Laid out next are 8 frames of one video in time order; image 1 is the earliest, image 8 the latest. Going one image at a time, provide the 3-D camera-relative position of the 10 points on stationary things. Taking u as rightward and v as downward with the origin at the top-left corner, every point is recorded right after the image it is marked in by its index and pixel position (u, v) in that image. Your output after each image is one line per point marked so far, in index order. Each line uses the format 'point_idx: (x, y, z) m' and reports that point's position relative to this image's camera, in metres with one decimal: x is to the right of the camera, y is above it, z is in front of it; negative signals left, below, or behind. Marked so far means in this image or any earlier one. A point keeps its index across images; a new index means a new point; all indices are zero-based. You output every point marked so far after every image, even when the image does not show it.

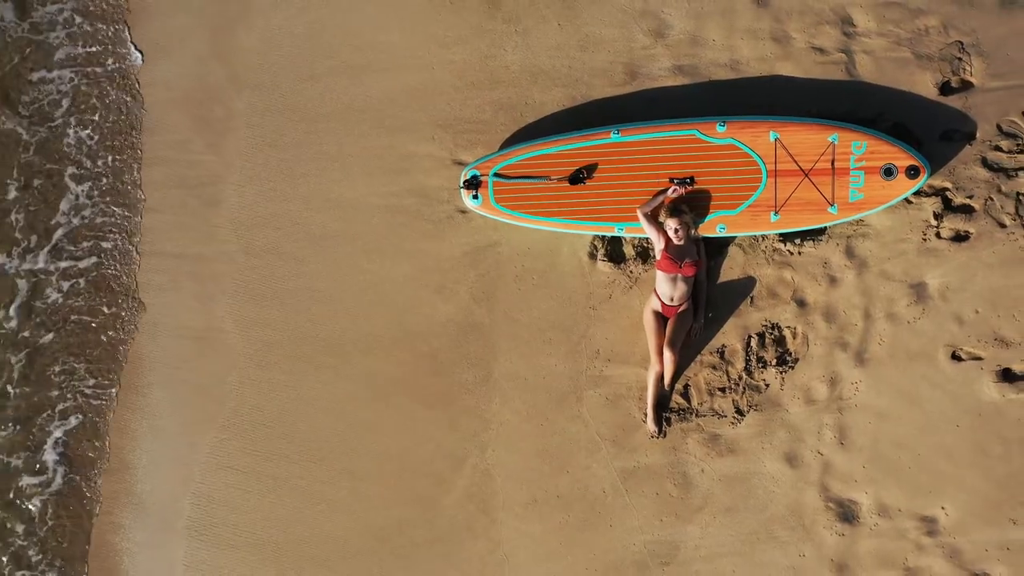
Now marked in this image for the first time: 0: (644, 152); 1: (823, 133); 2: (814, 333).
0: (+0.9, +0.9, +3.7) m
1: (+2.0, +1.0, +3.6) m
2: (+2.0, -0.3, +3.8) m
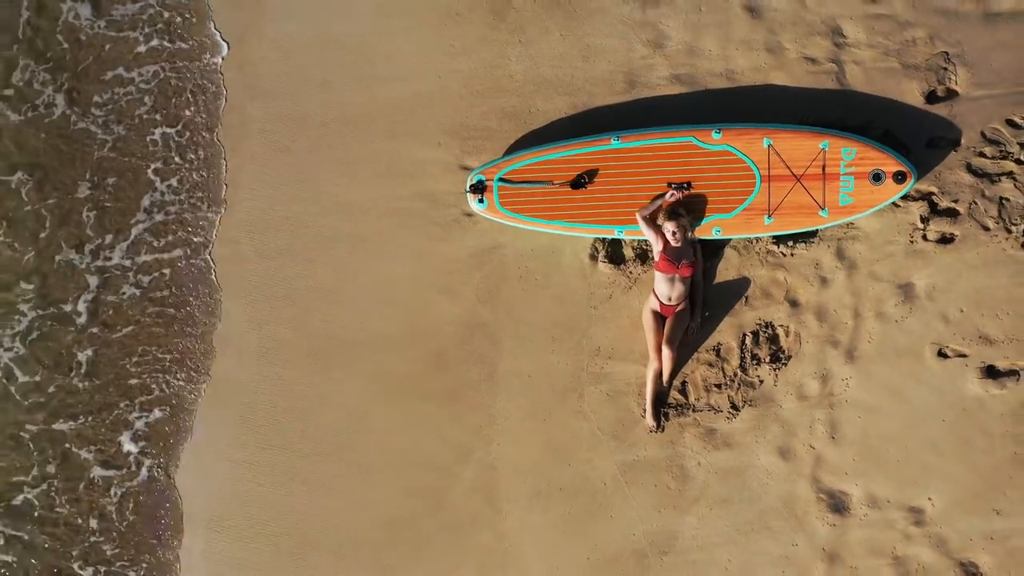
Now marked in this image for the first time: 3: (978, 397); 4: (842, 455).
0: (+0.9, +0.9, +3.9) m
1: (+2.0, +1.0, +3.8) m
2: (+2.0, -0.3, +4.0) m
3: (+3.1, -0.7, +3.9) m
4: (+2.3, -1.2, +4.0) m
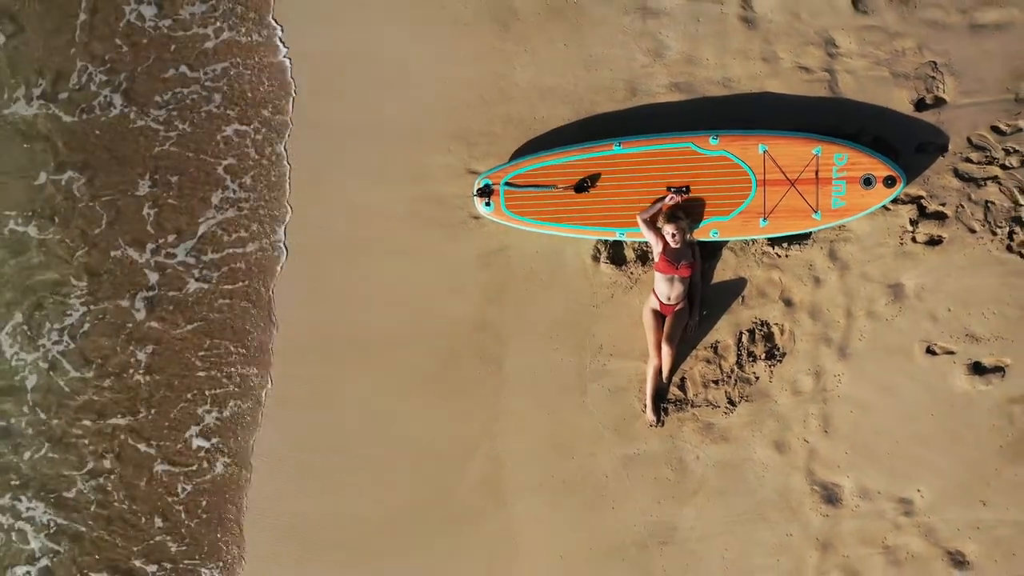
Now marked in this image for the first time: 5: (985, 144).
0: (+0.9, +0.9, +4.1) m
1: (+2.0, +1.0, +4.0) m
2: (+2.1, -0.3, +4.2) m
3: (+3.2, -0.7, +4.1) m
4: (+2.3, -1.2, +4.2) m
5: (+3.3, +1.0, +4.0) m
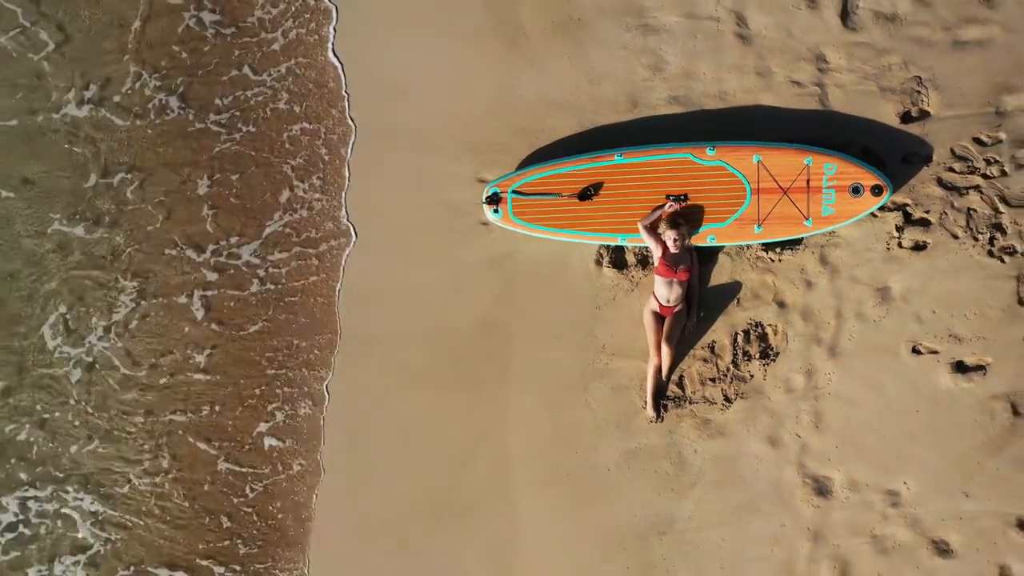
0: (+1.0, +0.9, +4.3) m
1: (+2.1, +1.0, +4.2) m
2: (+2.1, -0.3, +4.4) m
3: (+3.2, -0.8, +4.3) m
4: (+2.4, -1.2, +4.4) m
5: (+3.3, +1.0, +4.2) m
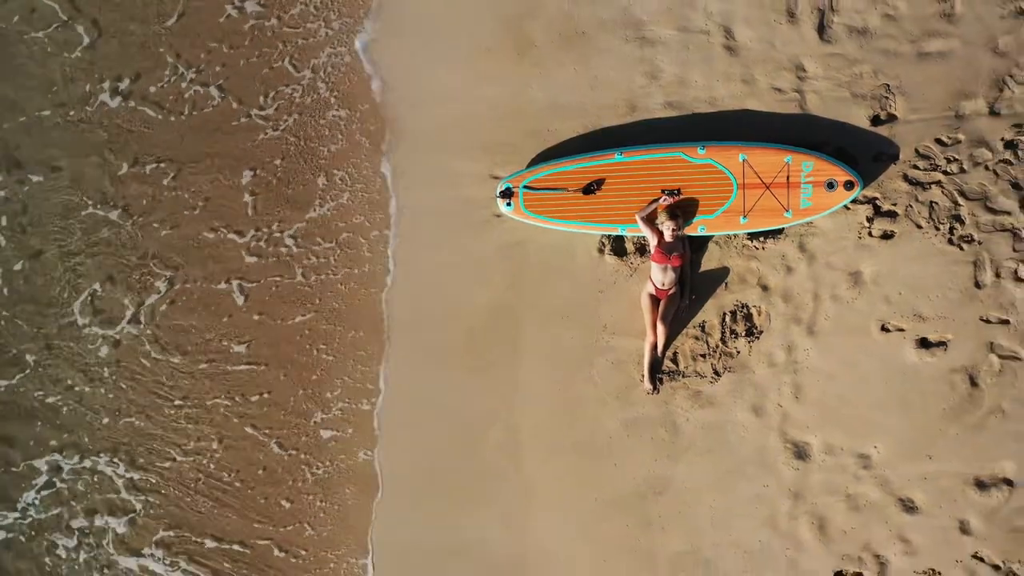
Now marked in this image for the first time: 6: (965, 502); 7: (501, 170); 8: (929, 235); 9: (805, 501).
0: (+1.1, +1.0, +4.8) m
1: (+2.2, +1.1, +4.7) m
2: (+2.2, -0.2, +4.9) m
3: (+3.3, -0.6, +4.8) m
4: (+2.5, -1.0, +4.9) m
5: (+3.4, +1.1, +4.7) m
6: (+3.7, -1.8, +4.8) m
7: (-0.1, +1.1, +5.2) m
8: (+3.4, +0.4, +4.7) m
9: (+2.5, -1.8, +4.9) m
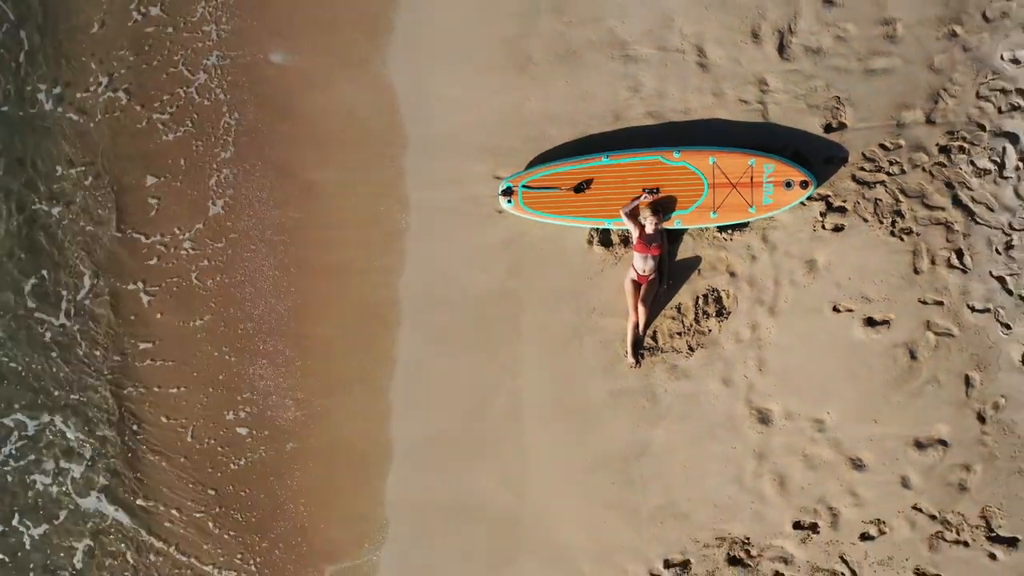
0: (+1.1, +1.1, +5.5) m
1: (+2.2, +1.2, +5.4) m
2: (+2.2, -0.1, +5.6) m
3: (+3.3, -0.5, +5.5) m
4: (+2.5, -0.9, +5.6) m
5: (+3.4, +1.2, +5.4) m
6: (+3.7, -1.6, +5.5) m
7: (-0.1, +1.2, +5.9) m
8: (+3.4, +0.6, +5.4) m
9: (+2.5, -1.7, +5.6) m
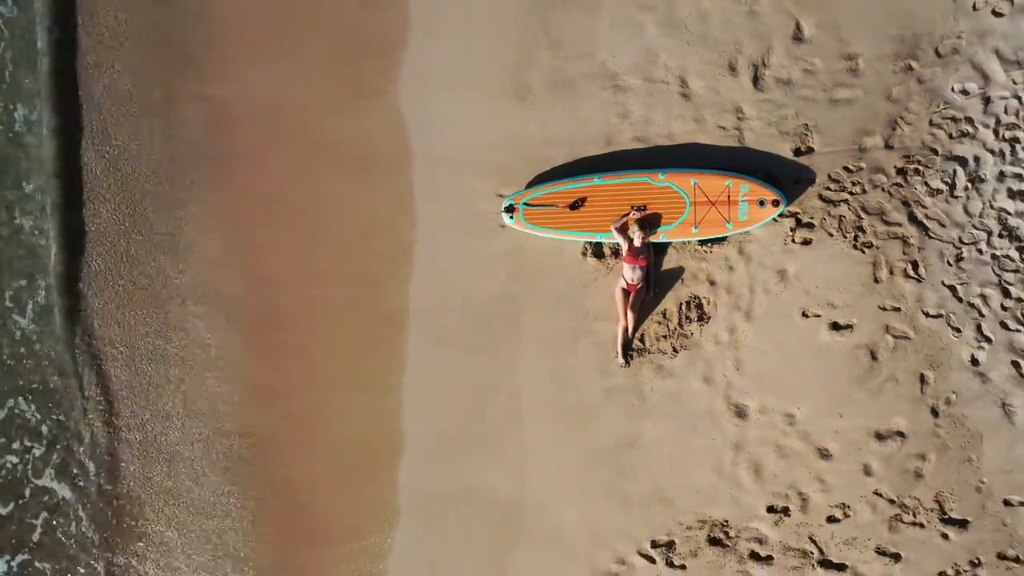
0: (+1.1, +1.0, +6.2) m
1: (+2.2, +1.1, +6.1) m
2: (+2.2, -0.1, +6.3) m
3: (+3.4, -0.6, +6.1) m
4: (+2.5, -1.0, +6.3) m
5: (+3.4, +1.1, +6.0) m
6: (+3.7, -1.7, +6.1) m
7: (-0.1, +1.1, +6.5) m
8: (+3.4, +0.5, +6.1) m
9: (+2.5, -1.8, +6.3) m
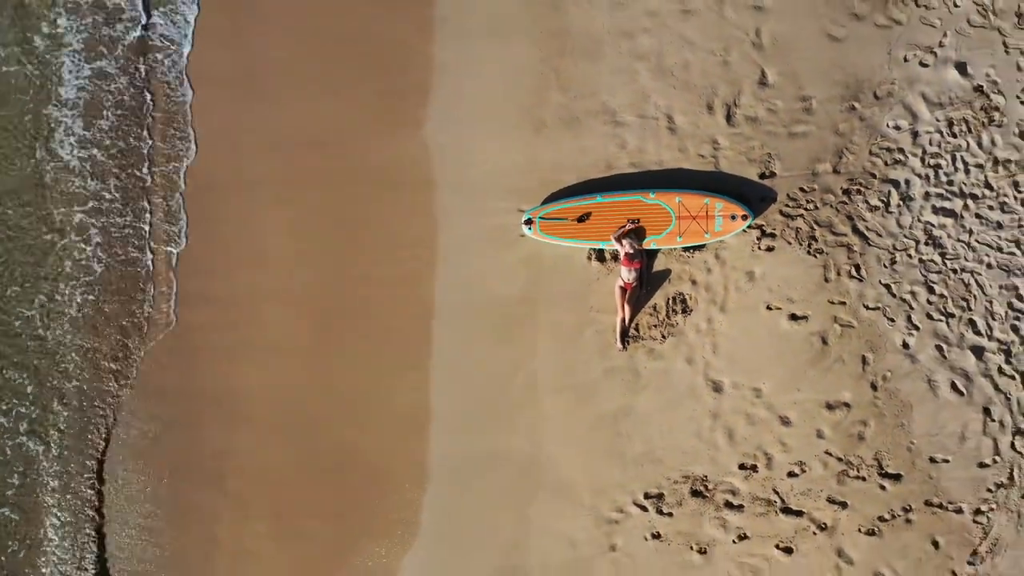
0: (+1.4, +1.1, +7.6) m
1: (+2.5, +1.2, +7.5) m
2: (+2.5, -0.1, +7.7) m
3: (+3.6, -0.6, +7.5) m
4: (+2.8, -1.0, +7.7) m
5: (+3.7, +1.2, +7.5) m
6: (+4.0, -1.7, +7.5) m
7: (+0.2, +1.1, +8.0) m
8: (+3.7, +0.5, +7.5) m
9: (+2.8, -1.7, +7.7) m
